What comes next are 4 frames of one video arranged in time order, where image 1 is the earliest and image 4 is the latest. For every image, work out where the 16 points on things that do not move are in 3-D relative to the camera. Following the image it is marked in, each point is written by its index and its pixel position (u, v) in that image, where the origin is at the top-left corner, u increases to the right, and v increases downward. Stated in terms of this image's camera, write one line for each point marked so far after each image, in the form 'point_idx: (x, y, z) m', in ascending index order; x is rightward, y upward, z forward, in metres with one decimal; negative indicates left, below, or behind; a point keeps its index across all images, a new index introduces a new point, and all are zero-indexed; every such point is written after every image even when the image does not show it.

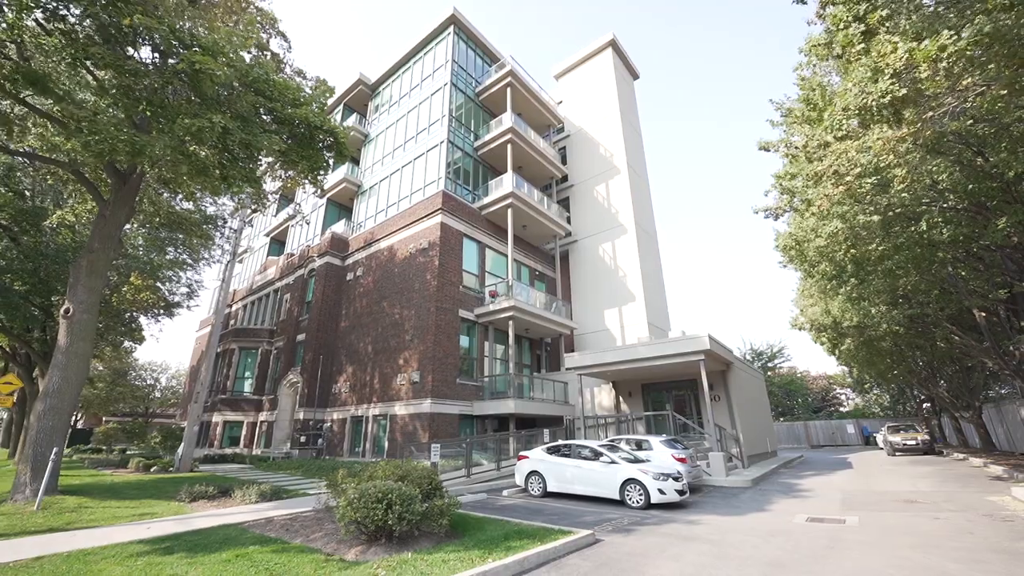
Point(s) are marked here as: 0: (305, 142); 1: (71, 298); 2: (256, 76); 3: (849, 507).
0: (-5.7, +3.8, +12.9) m
1: (-10.6, -0.2, +11.3) m
2: (-6.1, +5.1, +11.3) m
3: (+8.3, -5.4, +11.5) m
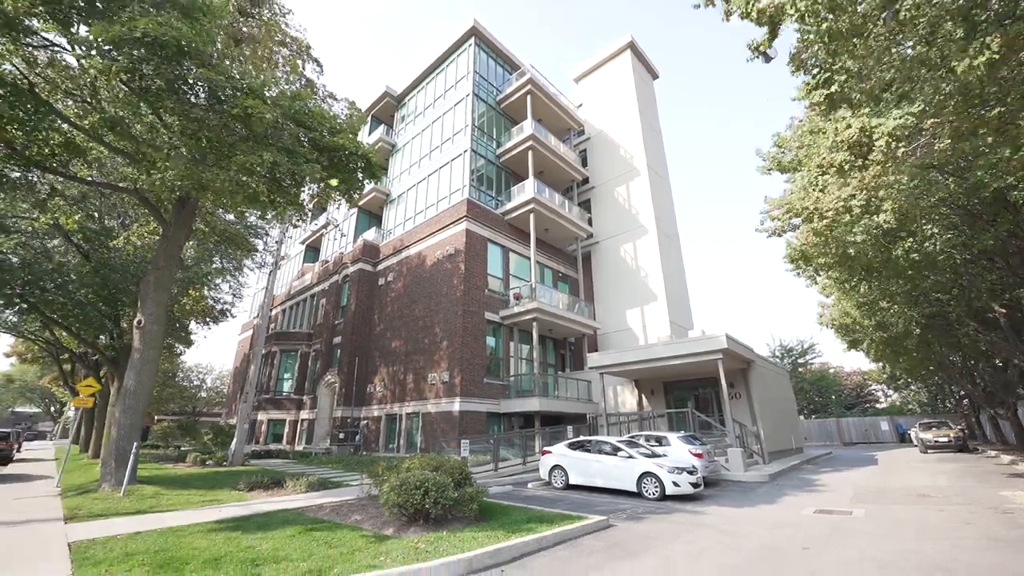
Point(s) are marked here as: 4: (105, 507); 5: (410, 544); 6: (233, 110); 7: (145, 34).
0: (-5.1, +3.6, +14.1) m
1: (-10.1, -0.6, +12.8) m
2: (-5.7, +4.8, +12.5) m
3: (+8.9, -5.4, +11.9) m
4: (-8.4, -4.5, +9.7) m
5: (-1.5, -3.6, +6.6) m
6: (-6.5, +4.1, +10.9) m
7: (-7.9, +5.4, +10.2) m
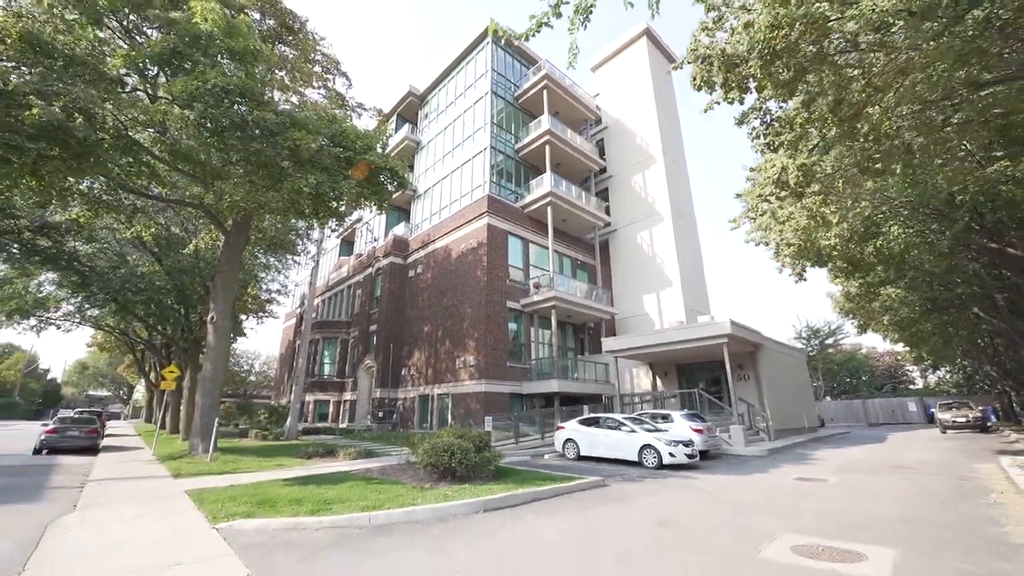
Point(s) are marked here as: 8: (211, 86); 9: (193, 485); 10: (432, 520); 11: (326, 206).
0: (-4.7, +3.6, +15.9) m
1: (-9.6, -0.7, +15.1) m
2: (-5.4, +4.8, +14.3) m
3: (+9.4, -5.2, +13.3) m
4: (-8.0, -4.6, +12.0) m
5: (-1.3, -3.7, +8.5) m
6: (-6.2, +4.0, +12.8) m
7: (-7.7, +5.3, +12.1) m
8: (-7.8, +5.2, +12.1) m
9: (-6.8, -4.2, +9.9) m
10: (-1.2, -3.5, +7.2) m
11: (-5.8, +2.6, +14.7) m
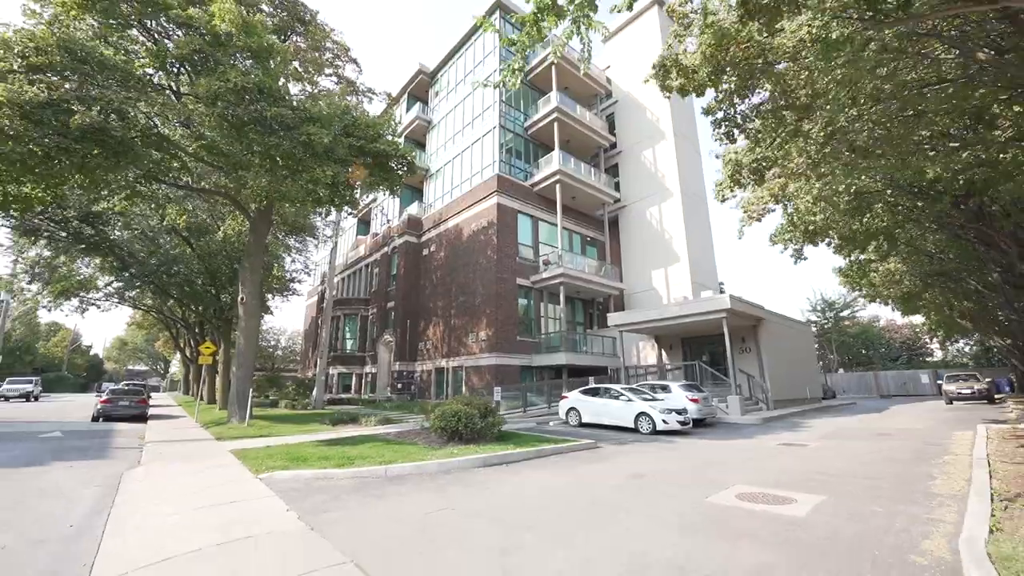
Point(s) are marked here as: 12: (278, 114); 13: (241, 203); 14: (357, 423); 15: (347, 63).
0: (-4.5, +4.3, +16.8) m
1: (-9.4, -0.1, +16.4) m
2: (-5.3, +5.4, +15.2) m
3: (+9.6, -4.5, +14.1) m
4: (-7.9, -4.2, +13.5) m
5: (-1.4, -3.4, +9.7) m
6: (-6.2, +4.5, +13.8) m
7: (-7.7, +5.7, +13.1) m
8: (-7.8, +5.7, +13.0) m
9: (-6.7, -3.9, +11.4) m
10: (-1.3, -3.3, +8.4) m
11: (-5.7, +3.2, +15.7) m
12: (-6.7, +5.1, +13.4) m
13: (-10.1, +3.2, +17.3) m
14: (-5.3, -4.6, +16.0) m
15: (-6.7, +9.2, +19.4) m
